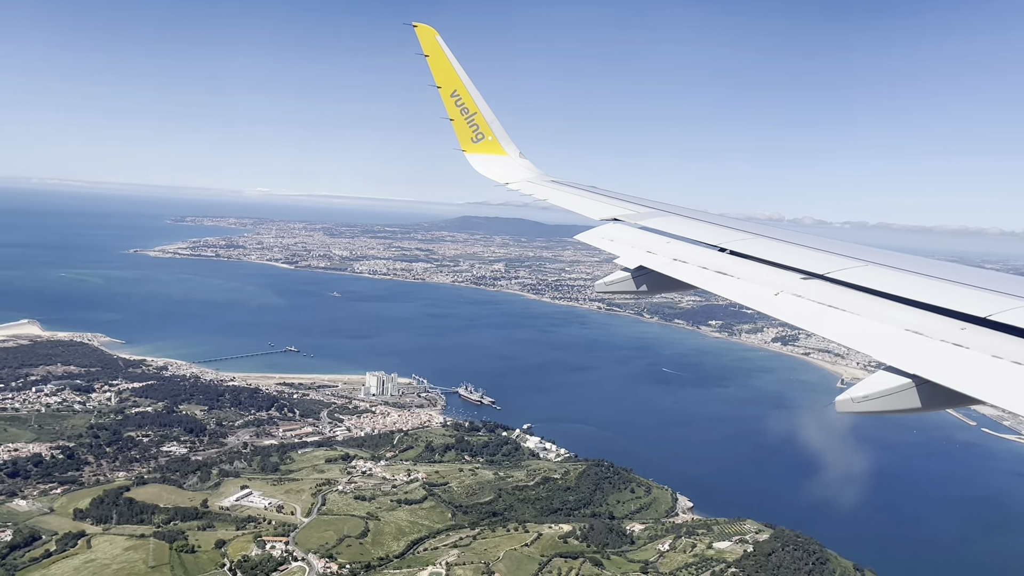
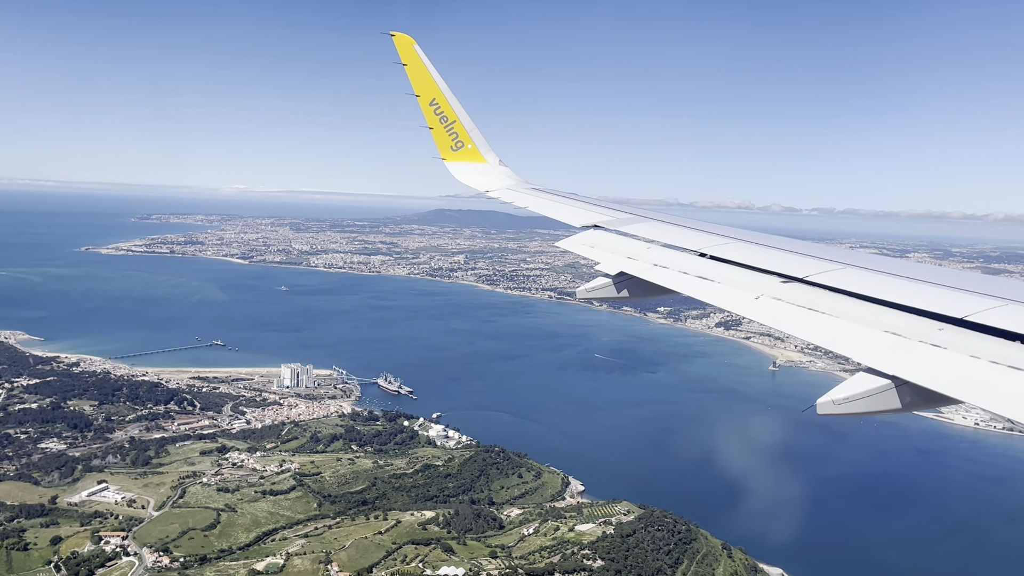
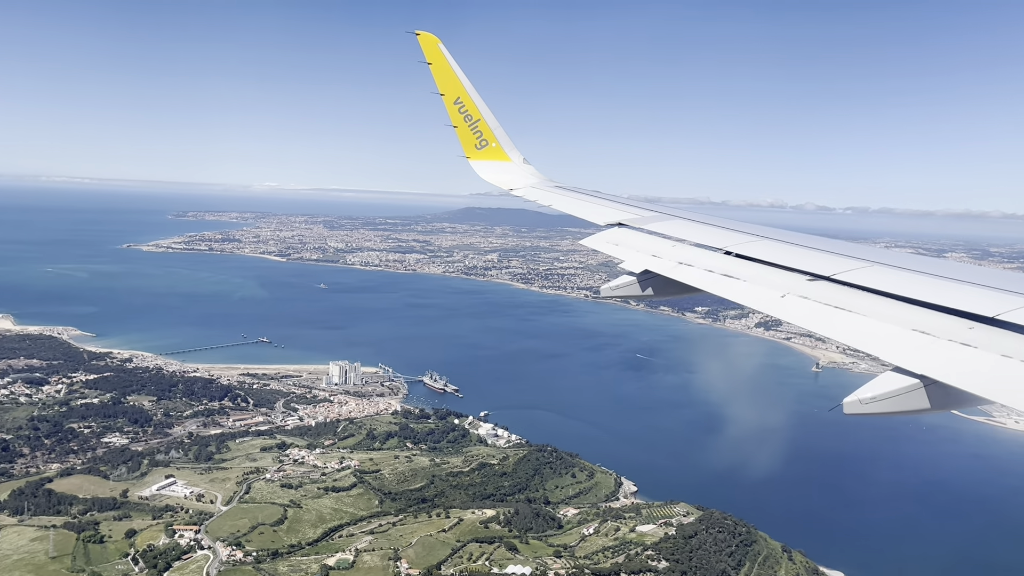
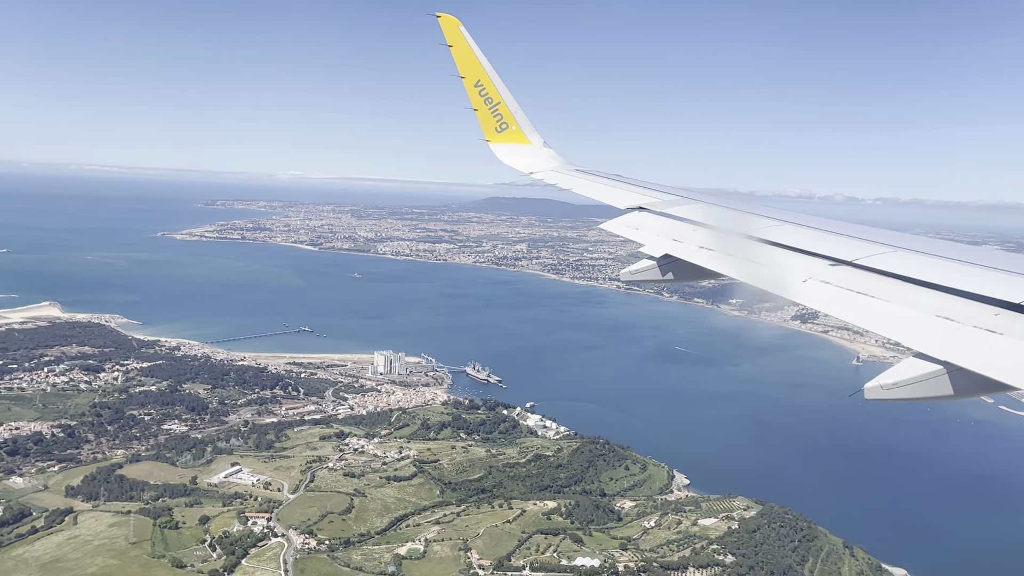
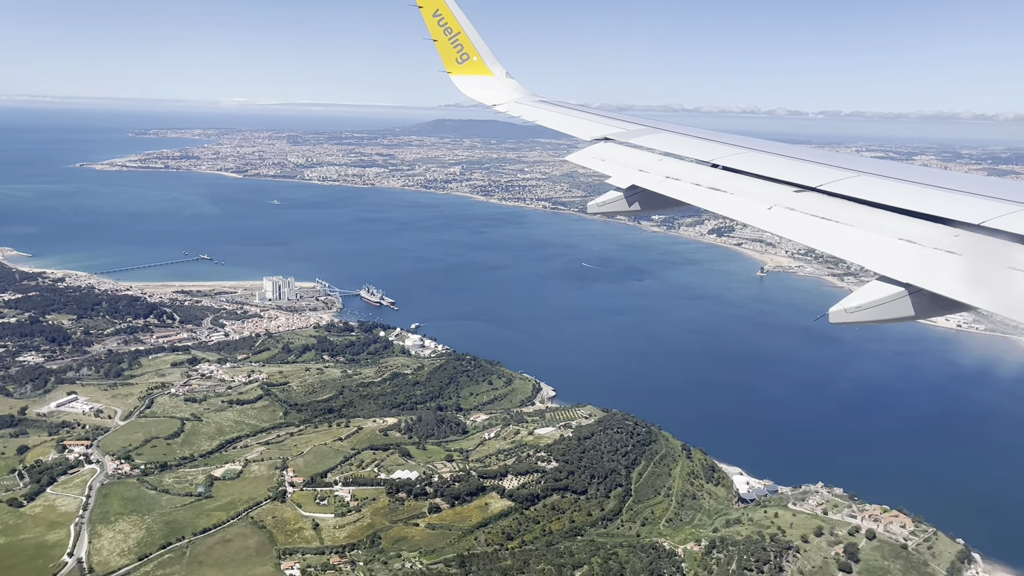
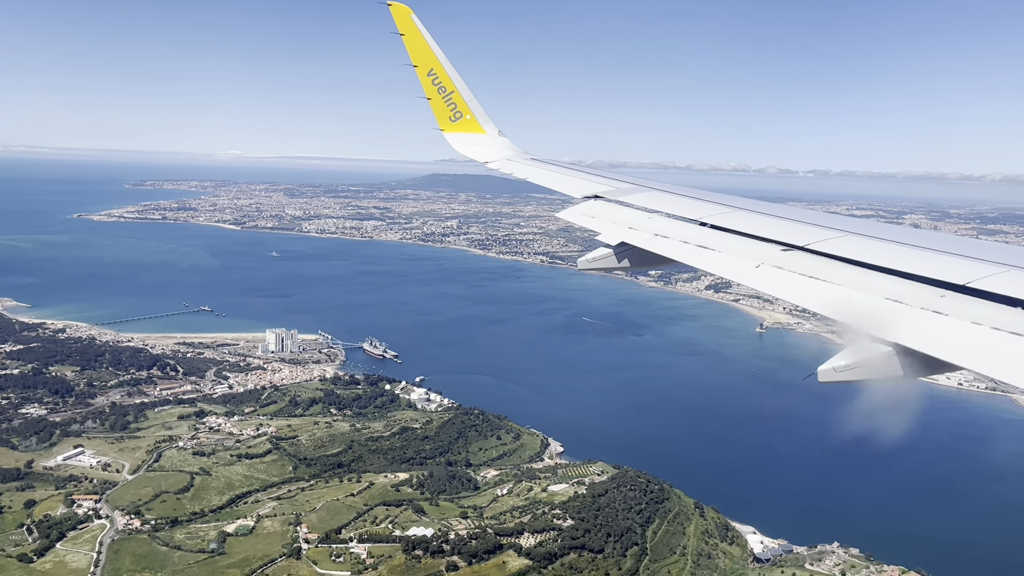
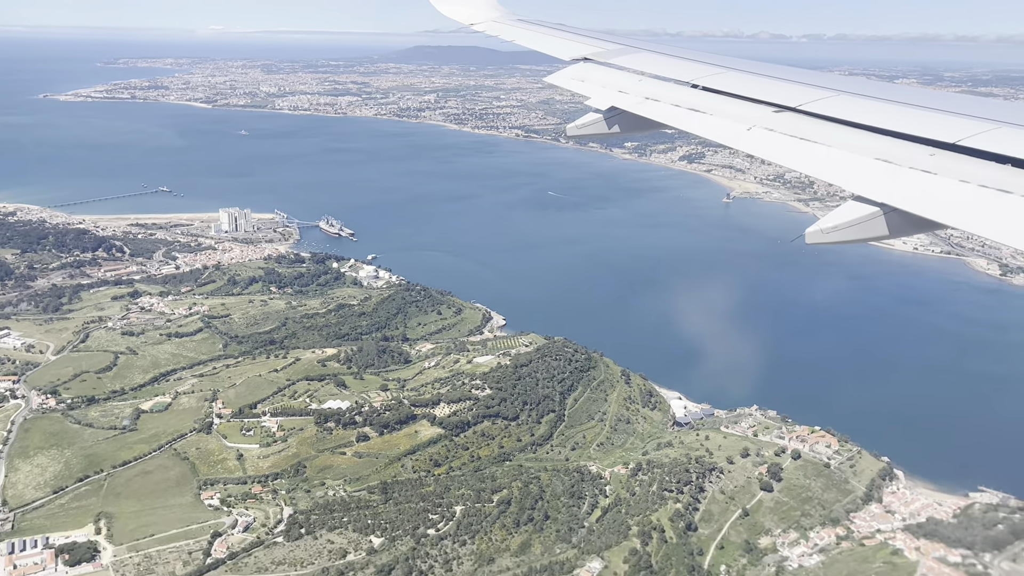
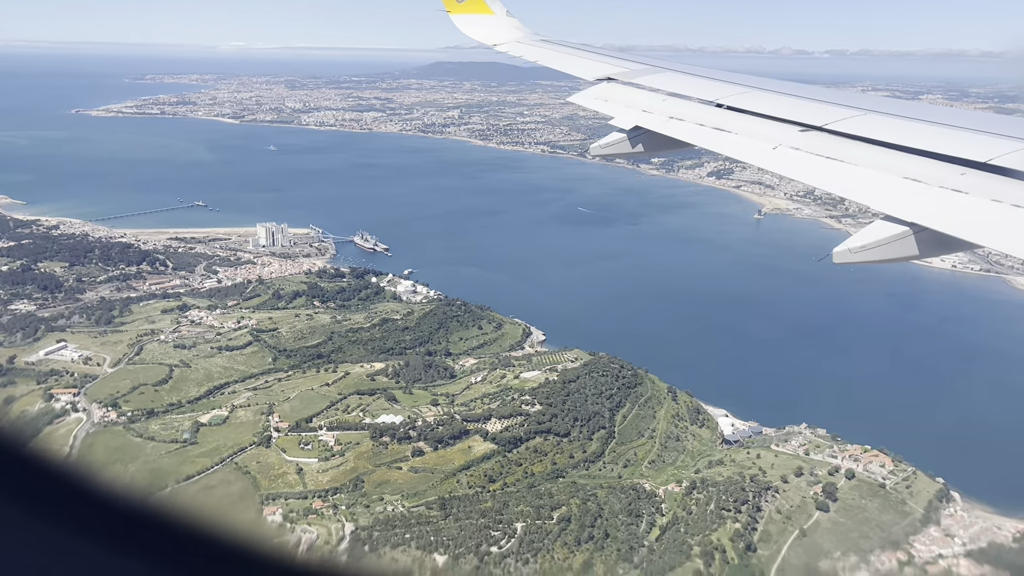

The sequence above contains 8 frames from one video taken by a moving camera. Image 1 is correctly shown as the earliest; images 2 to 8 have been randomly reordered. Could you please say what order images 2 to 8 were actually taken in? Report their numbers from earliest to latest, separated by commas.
4, 3, 2, 6, 5, 8, 7
